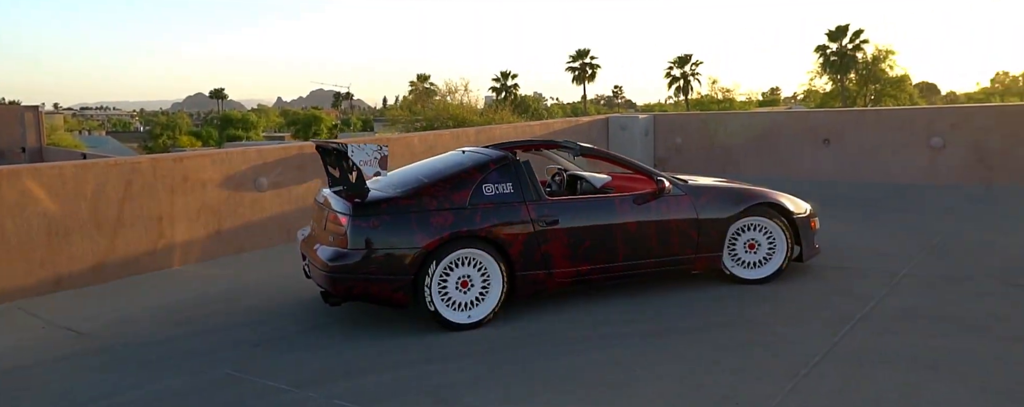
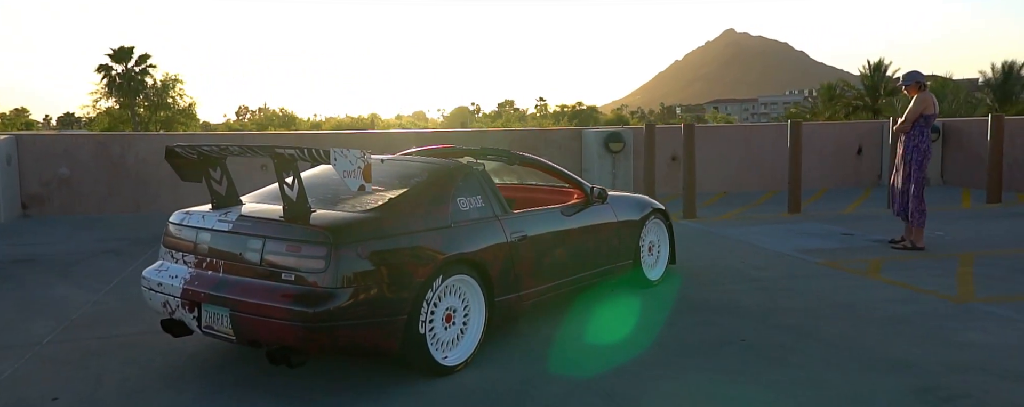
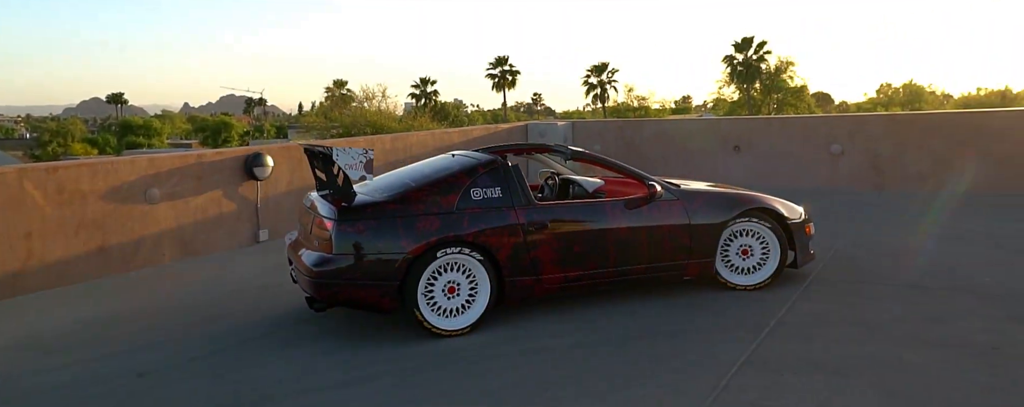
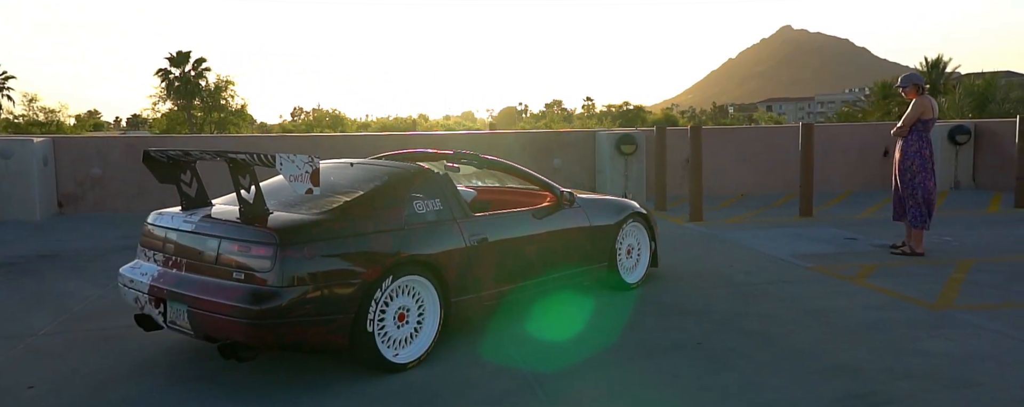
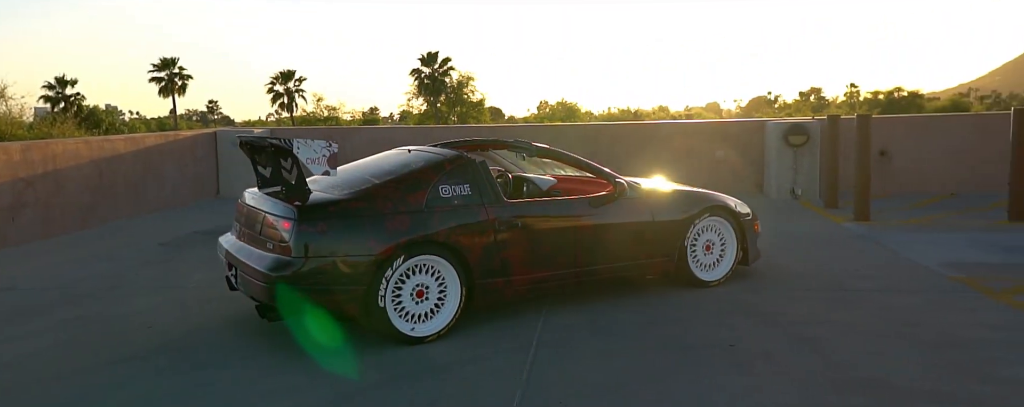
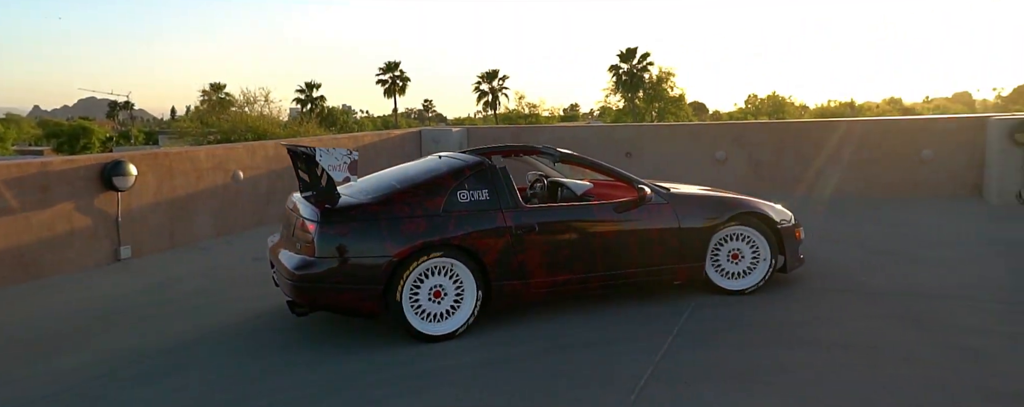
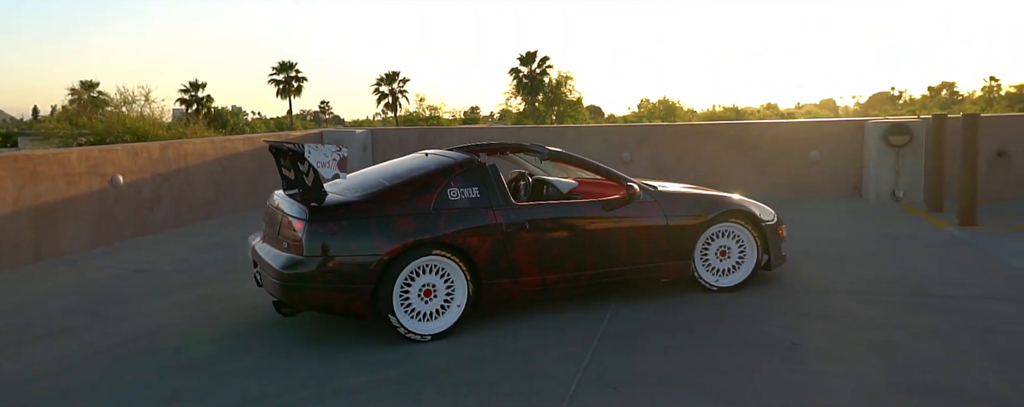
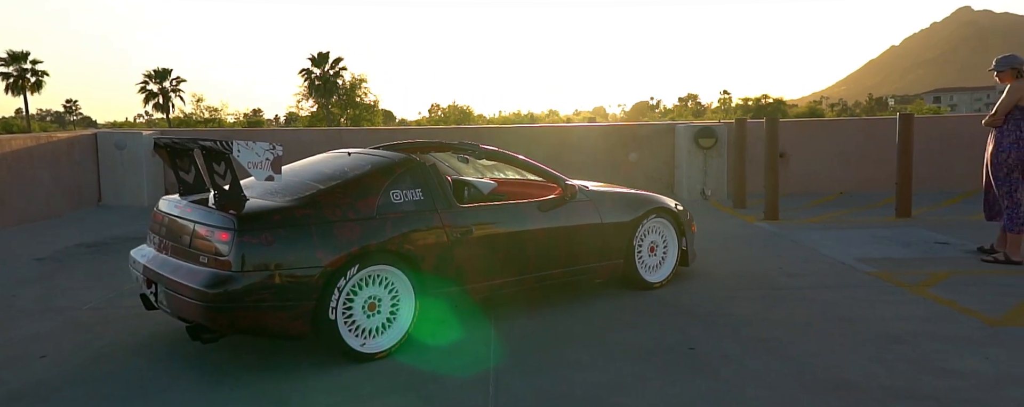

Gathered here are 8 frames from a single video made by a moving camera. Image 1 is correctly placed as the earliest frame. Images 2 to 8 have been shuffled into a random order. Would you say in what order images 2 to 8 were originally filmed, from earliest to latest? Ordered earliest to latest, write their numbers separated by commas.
3, 6, 7, 5, 8, 4, 2
